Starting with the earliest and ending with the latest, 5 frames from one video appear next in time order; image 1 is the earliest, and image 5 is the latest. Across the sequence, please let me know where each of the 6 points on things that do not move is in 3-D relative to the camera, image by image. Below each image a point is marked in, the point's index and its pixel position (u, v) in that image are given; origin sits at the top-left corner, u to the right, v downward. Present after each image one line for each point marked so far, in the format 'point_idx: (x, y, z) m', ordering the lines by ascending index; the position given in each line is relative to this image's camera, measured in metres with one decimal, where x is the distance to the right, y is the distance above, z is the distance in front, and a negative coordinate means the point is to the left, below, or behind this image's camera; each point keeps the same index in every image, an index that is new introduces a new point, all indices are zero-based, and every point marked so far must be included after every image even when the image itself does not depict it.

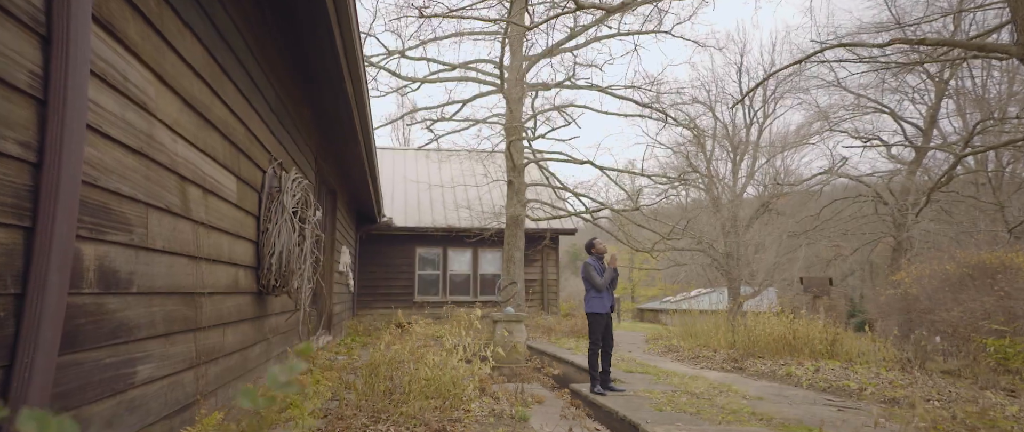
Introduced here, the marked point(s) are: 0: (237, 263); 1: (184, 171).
0: (-1.3, -0.2, +2.9) m
1: (-1.2, +0.2, +2.1) m
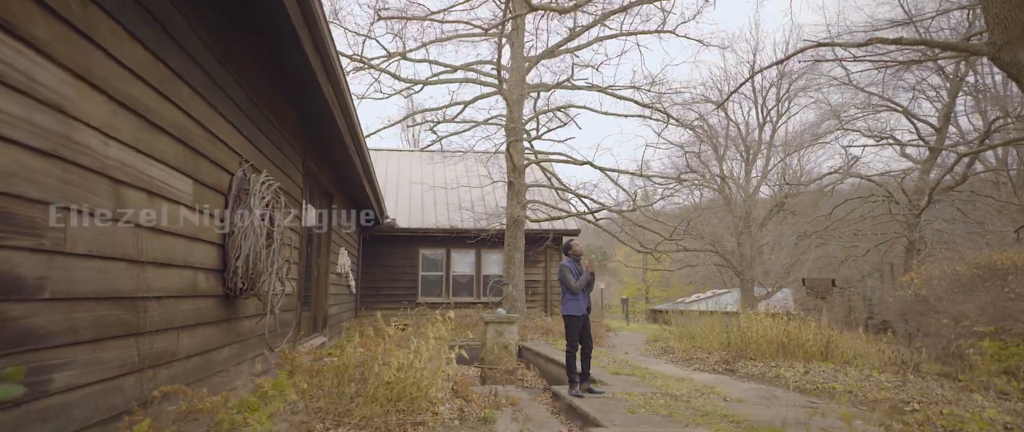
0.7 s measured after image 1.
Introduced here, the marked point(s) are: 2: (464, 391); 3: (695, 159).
0: (-1.6, -0.2, +3.0) m
1: (-1.4, +0.2, +2.1) m
2: (-0.3, -1.2, +4.3) m
3: (+4.1, +1.2, +13.1) m
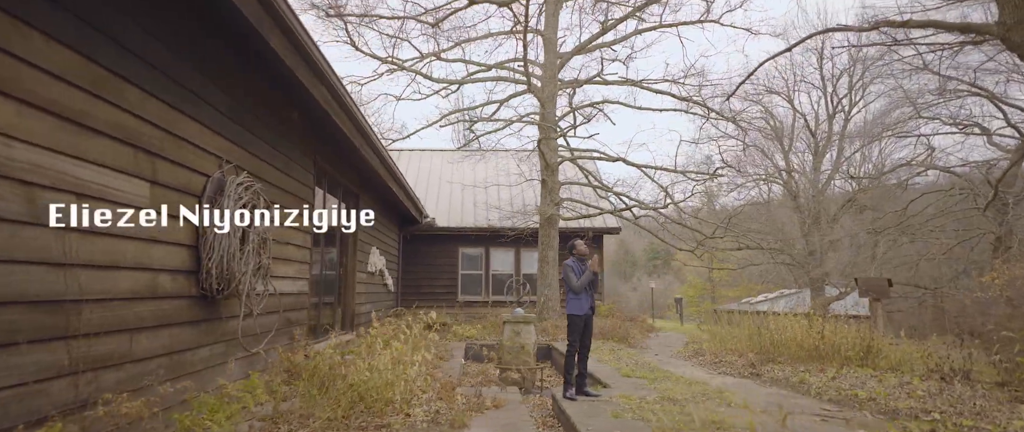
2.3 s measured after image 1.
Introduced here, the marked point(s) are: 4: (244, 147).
0: (-1.8, -0.3, +3.1) m
1: (-1.7, +0.1, +2.2) m
2: (-0.5, -1.2, +4.2) m
3: (+4.9, +1.3, +12.5) m
4: (-1.9, +0.5, +4.3) m
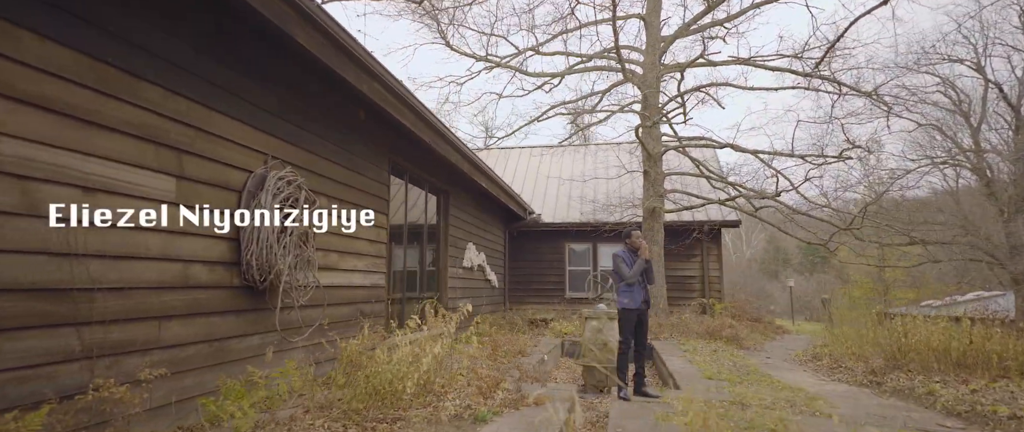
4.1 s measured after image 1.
0: (-1.8, -0.2, +3.2) m
1: (-1.9, +0.2, +2.4) m
2: (-0.2, -1.1, +4.1) m
3: (+6.8, +1.6, +11.0) m
4: (-1.6, +0.5, +4.5) m
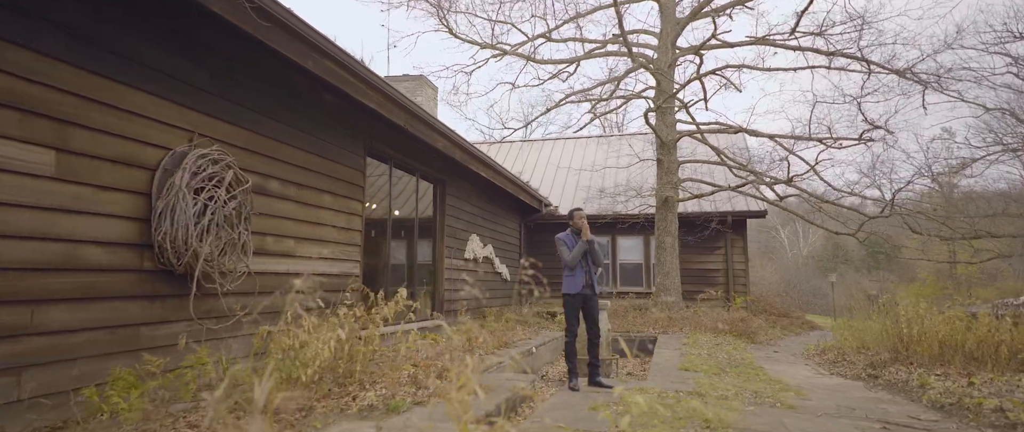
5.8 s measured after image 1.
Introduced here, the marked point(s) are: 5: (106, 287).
0: (-2.2, -0.1, +3.2) m
1: (-2.4, +0.3, +2.3) m
2: (-0.6, -1.0, +3.9) m
3: (+6.9, +1.8, +10.3) m
4: (-2.0, +0.6, +4.4) m
5: (-2.2, -0.4, +3.3) m
